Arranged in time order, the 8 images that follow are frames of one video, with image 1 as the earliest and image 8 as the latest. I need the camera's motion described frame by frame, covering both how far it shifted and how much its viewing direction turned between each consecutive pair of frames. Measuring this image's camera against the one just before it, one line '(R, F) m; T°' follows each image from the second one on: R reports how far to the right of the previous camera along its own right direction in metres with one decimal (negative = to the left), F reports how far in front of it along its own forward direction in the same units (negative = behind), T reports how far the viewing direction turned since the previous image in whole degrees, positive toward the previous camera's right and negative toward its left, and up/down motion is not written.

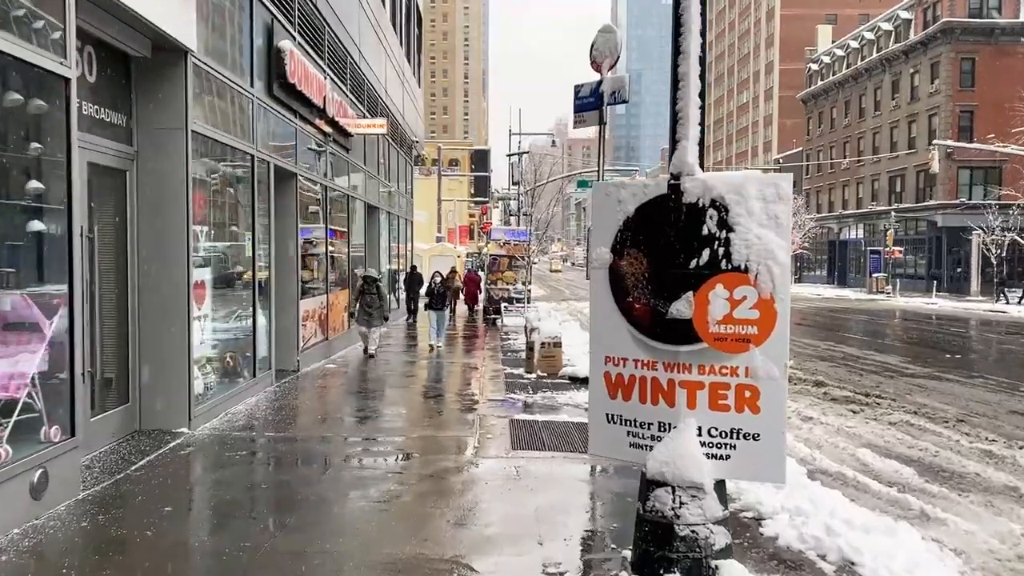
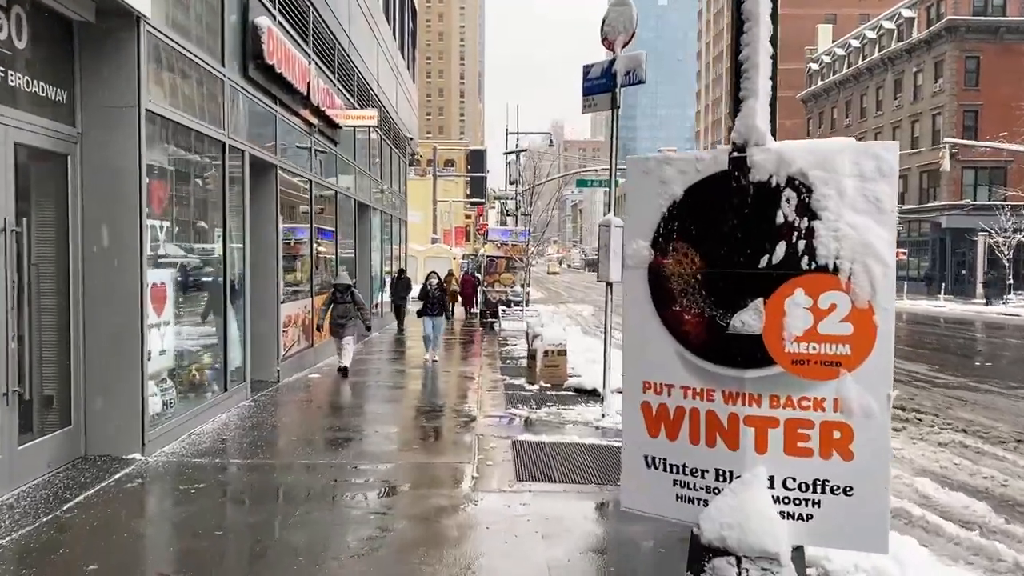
(-0.1, +1.0) m; 0°
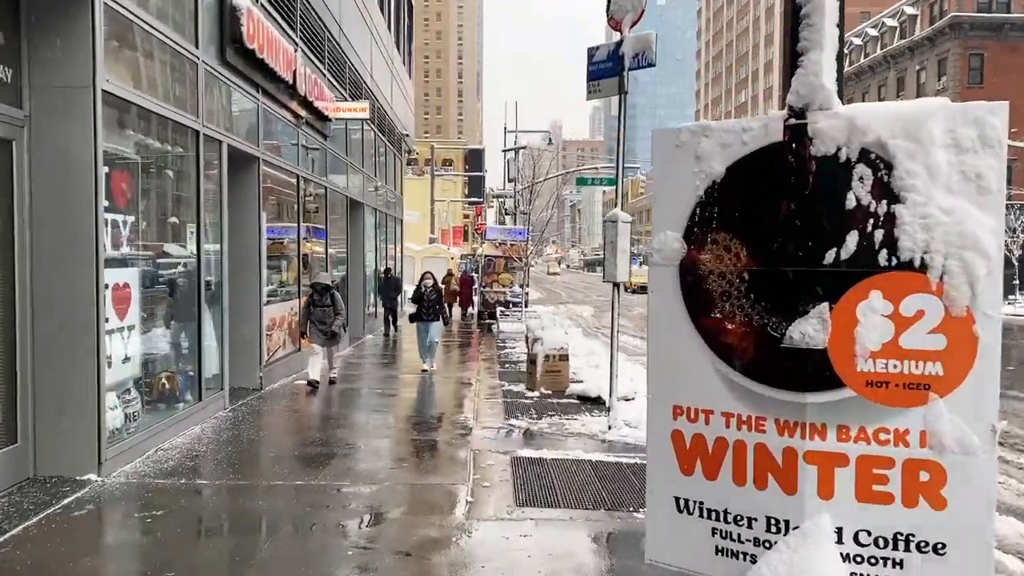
(0.0, +0.7) m; 0°
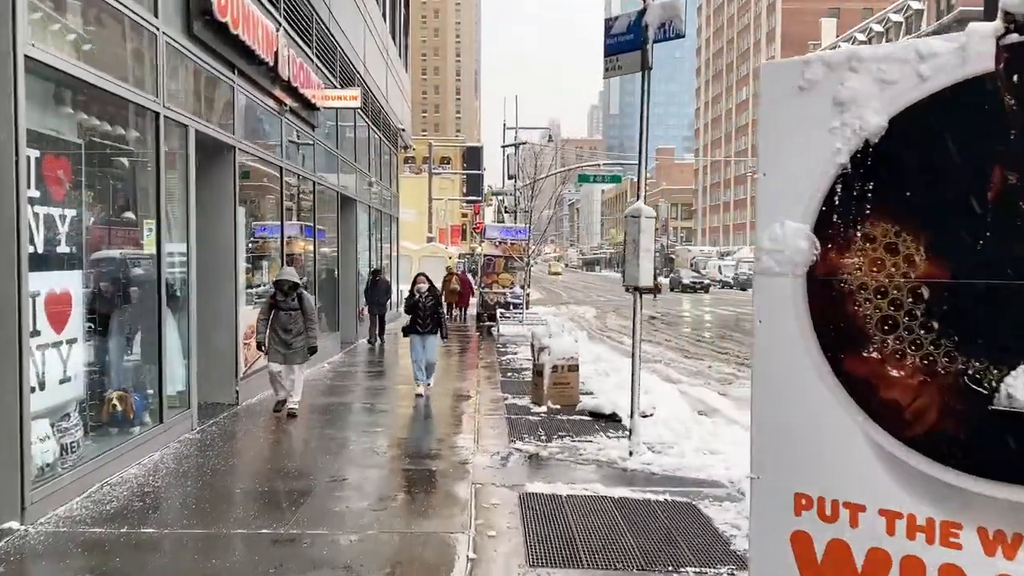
(-0.1, +1.0) m; 0°
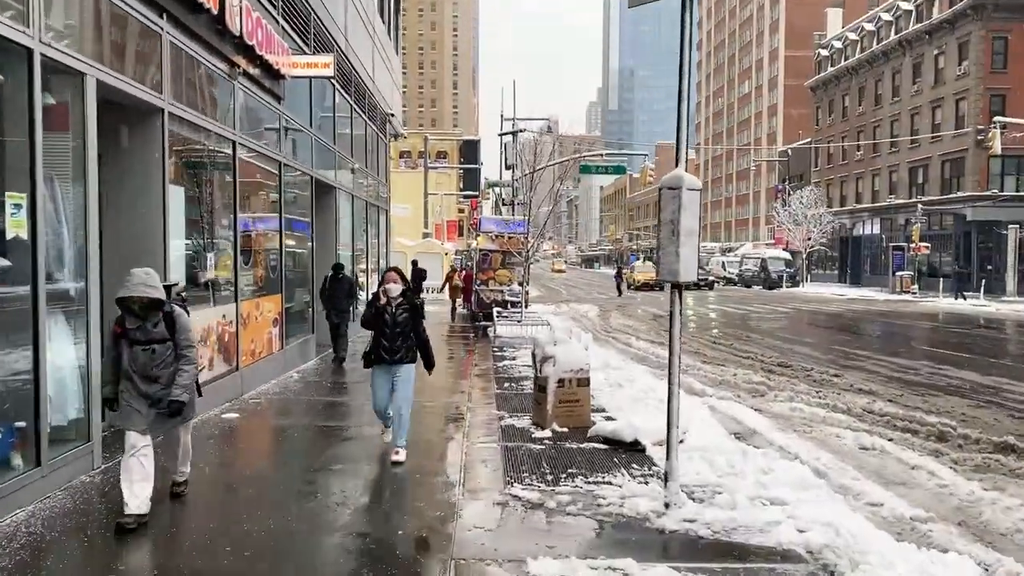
(0.0, +1.8) m; 0°
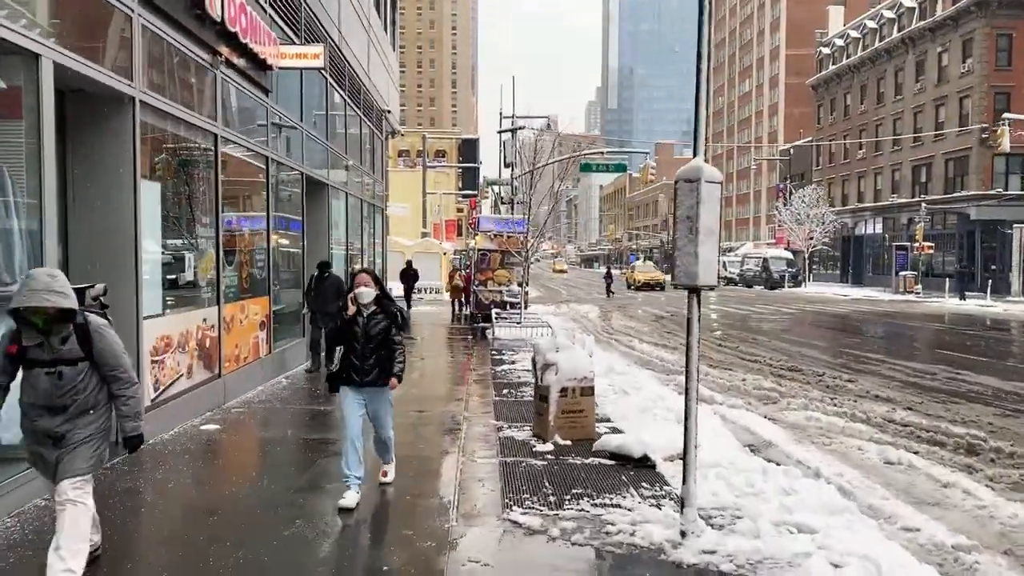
(0.0, +0.5) m; 0°
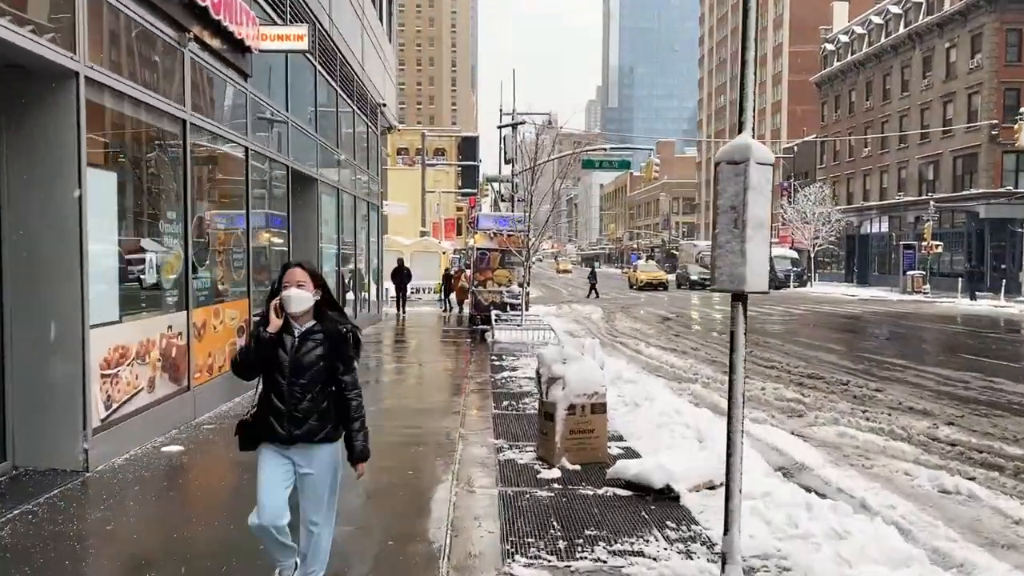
(0.0, +0.9) m; 0°
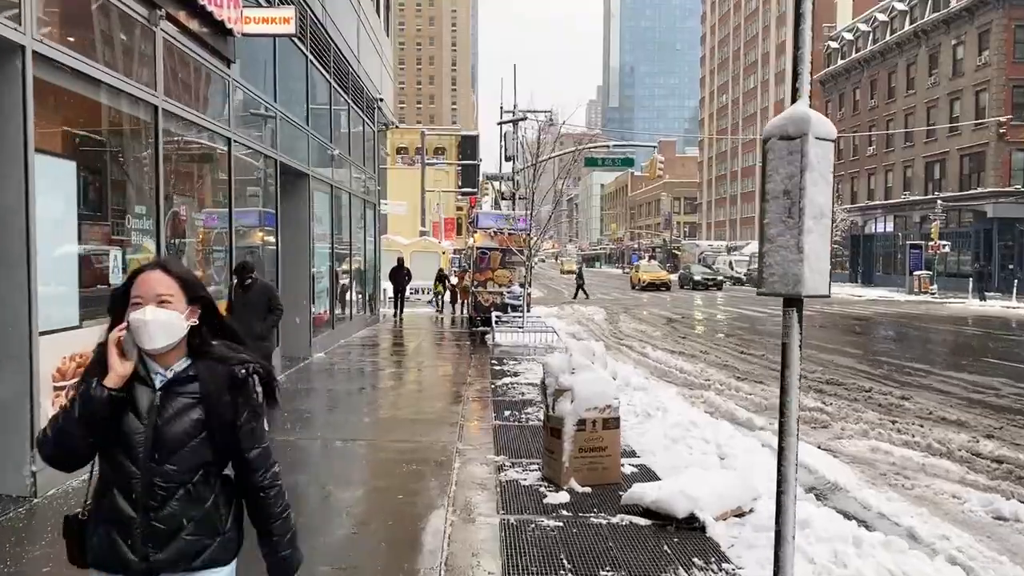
(0.0, +0.7) m; 0°
